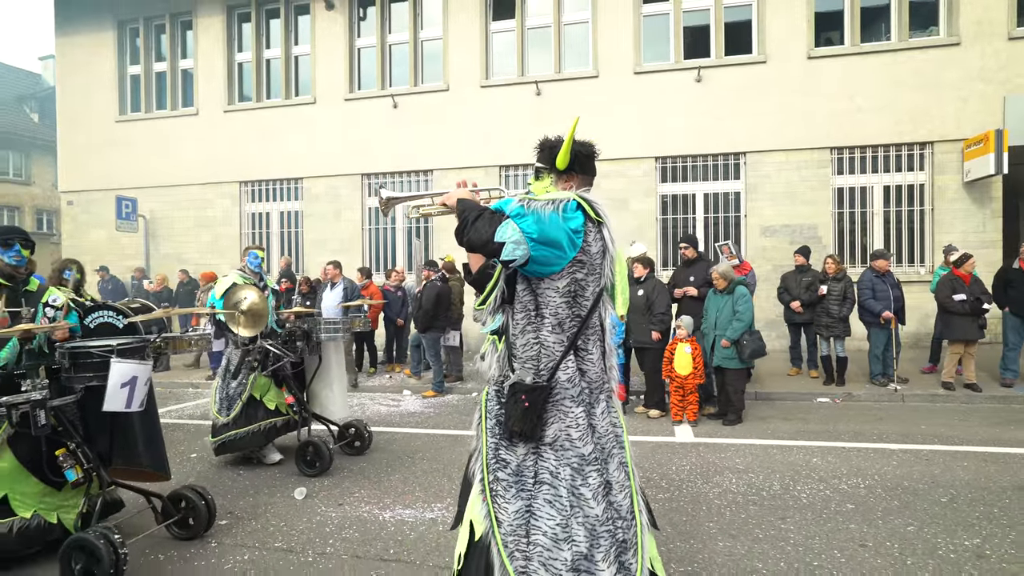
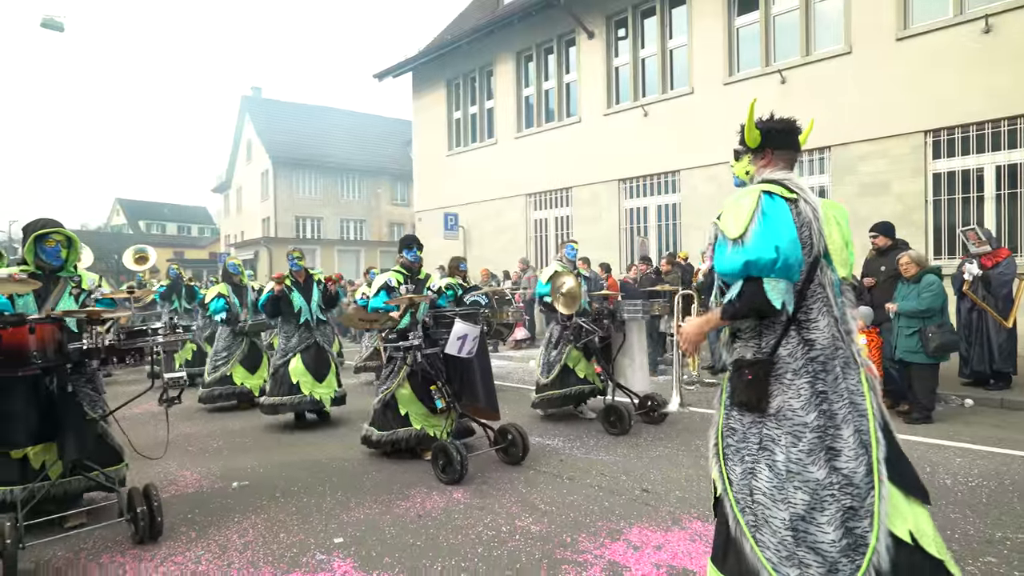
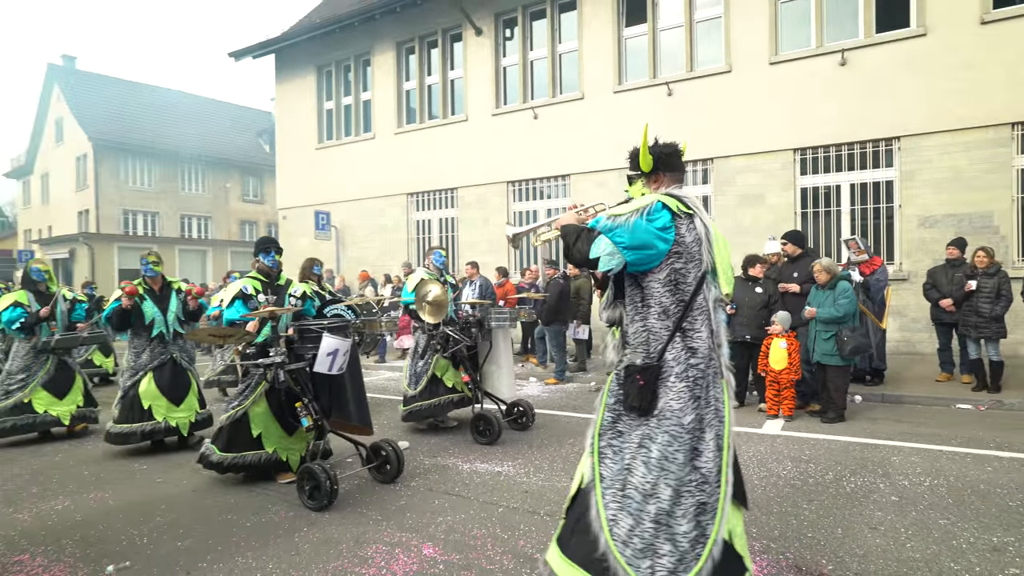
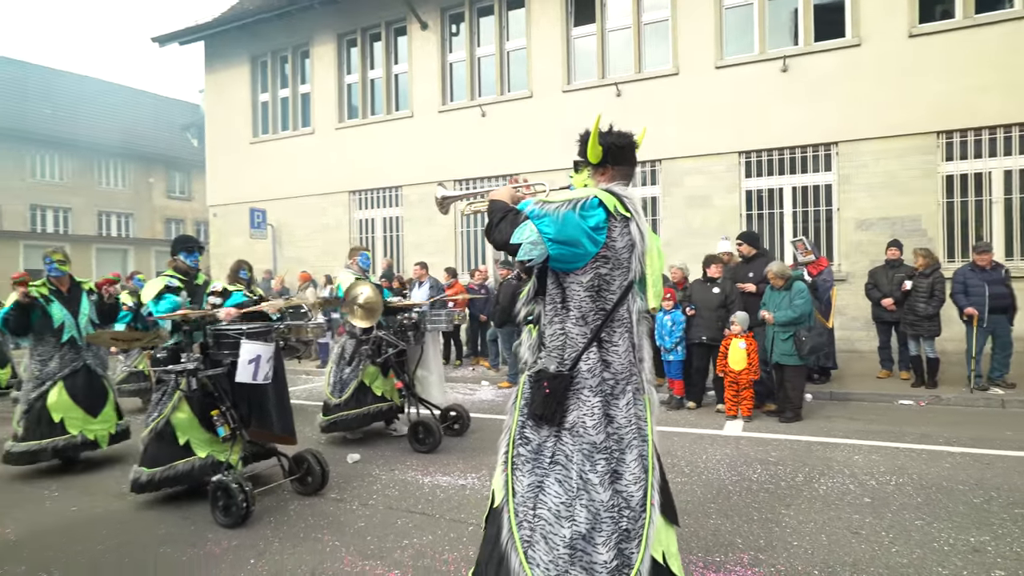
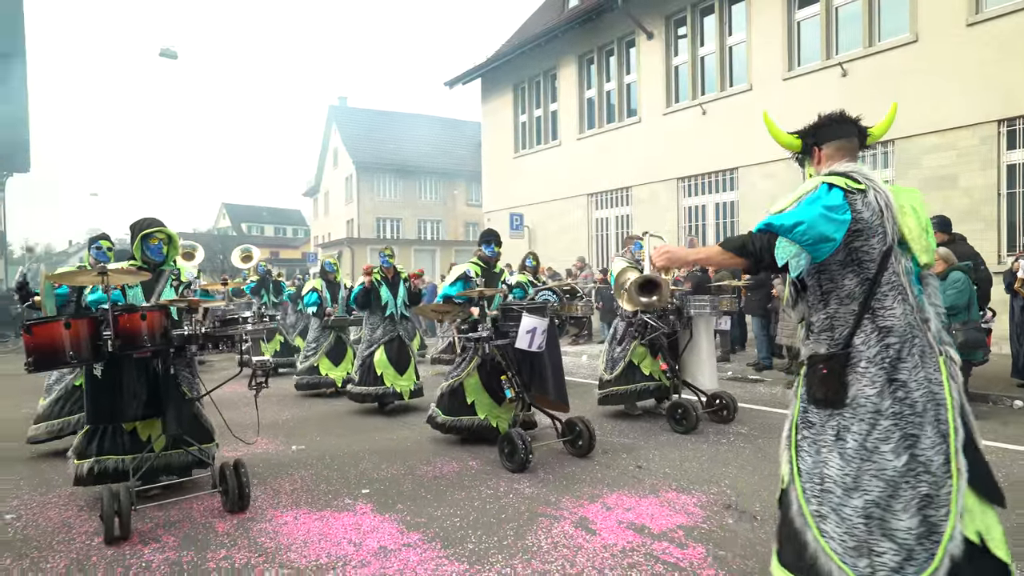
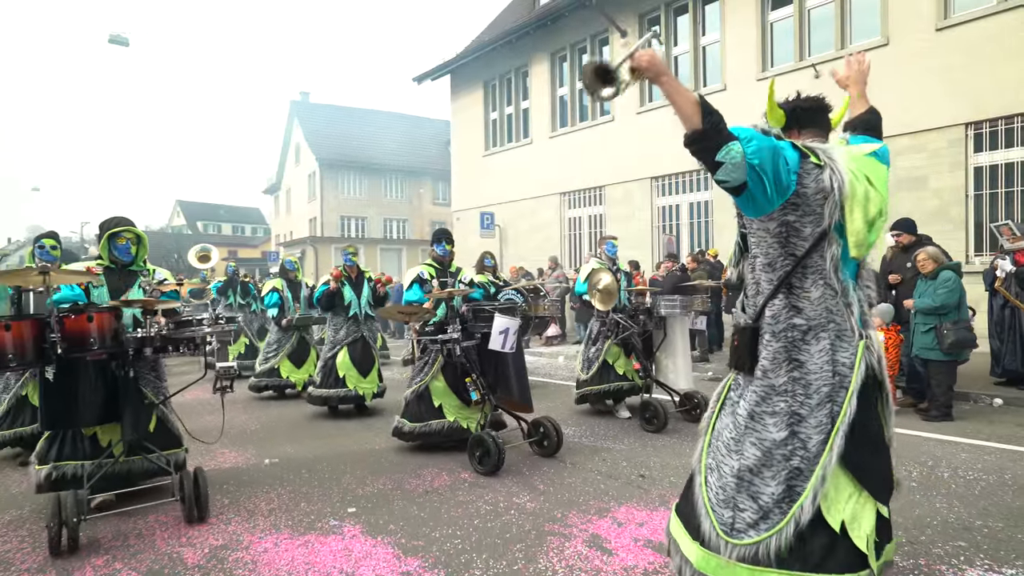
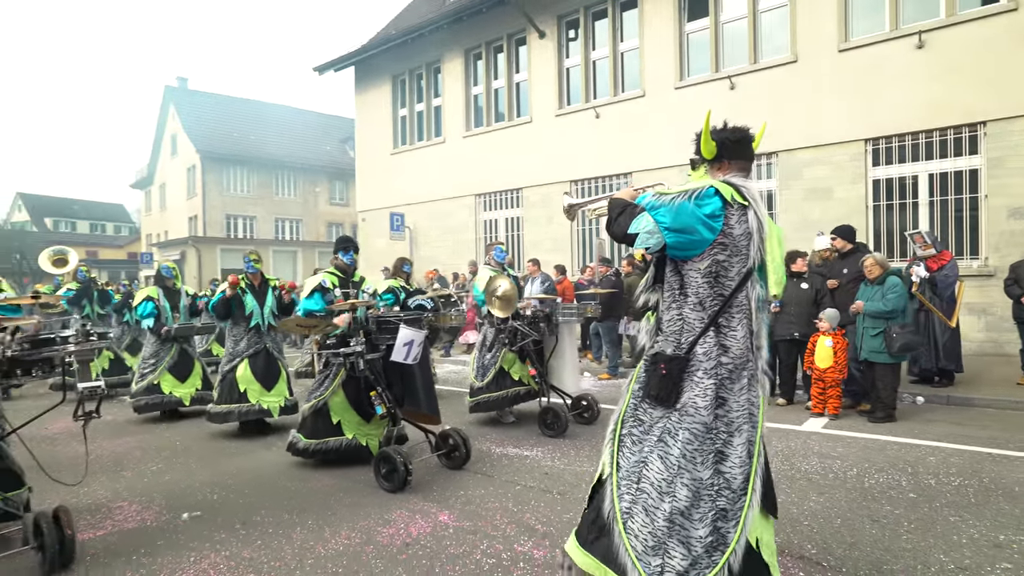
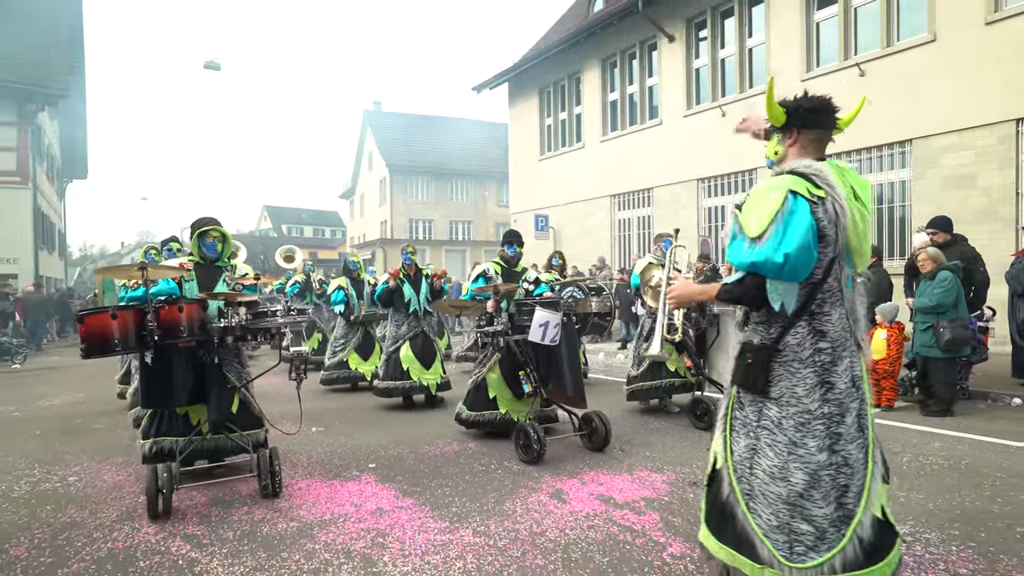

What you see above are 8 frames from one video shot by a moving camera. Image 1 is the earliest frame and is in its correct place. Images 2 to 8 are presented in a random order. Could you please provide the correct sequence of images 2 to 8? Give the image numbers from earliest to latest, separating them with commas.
4, 3, 7, 2, 6, 5, 8
